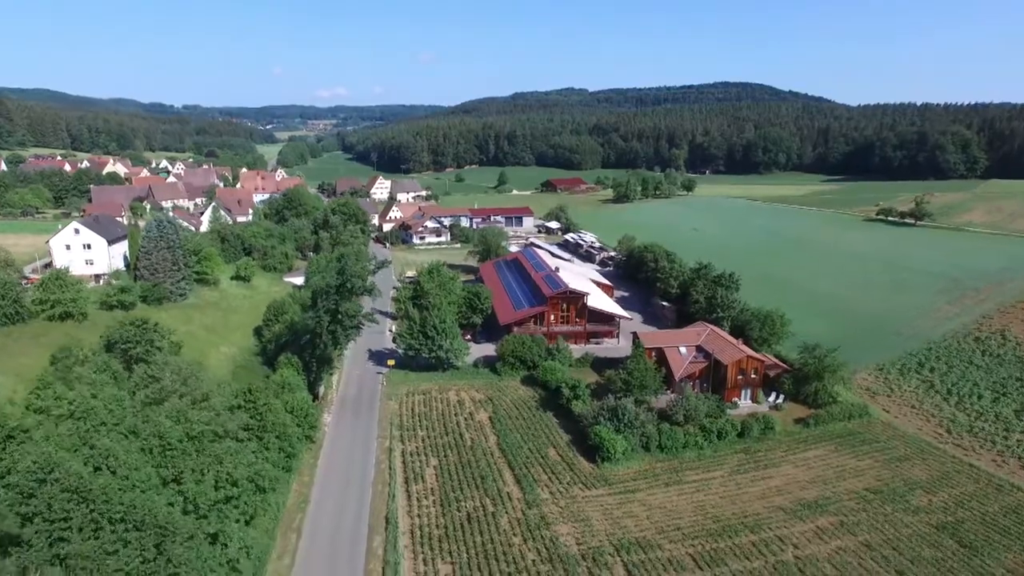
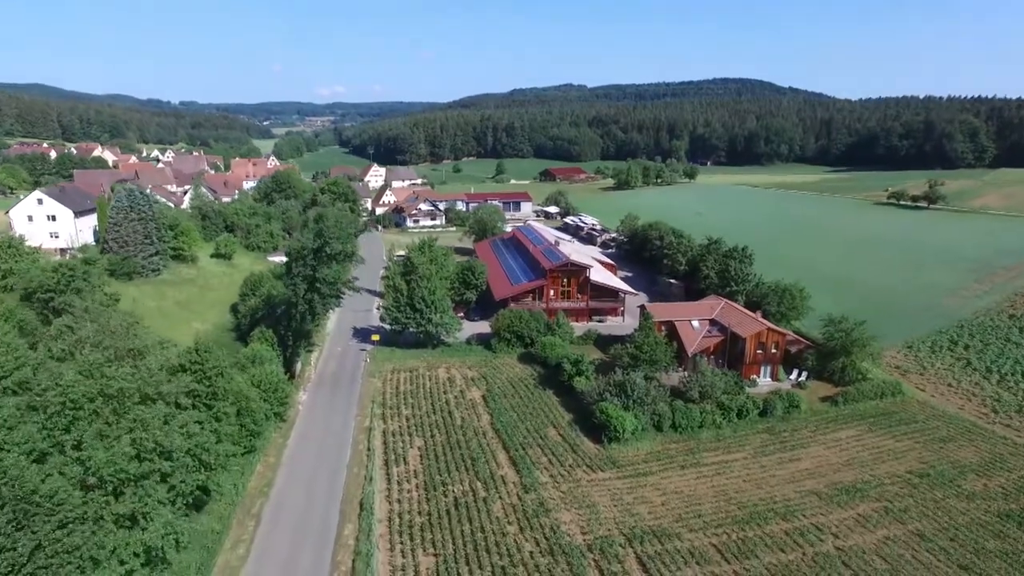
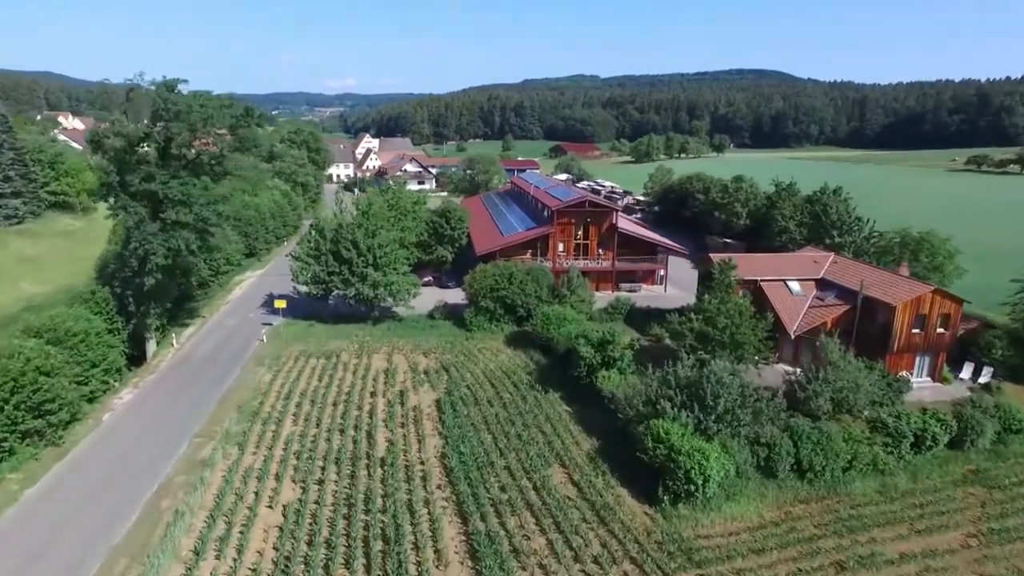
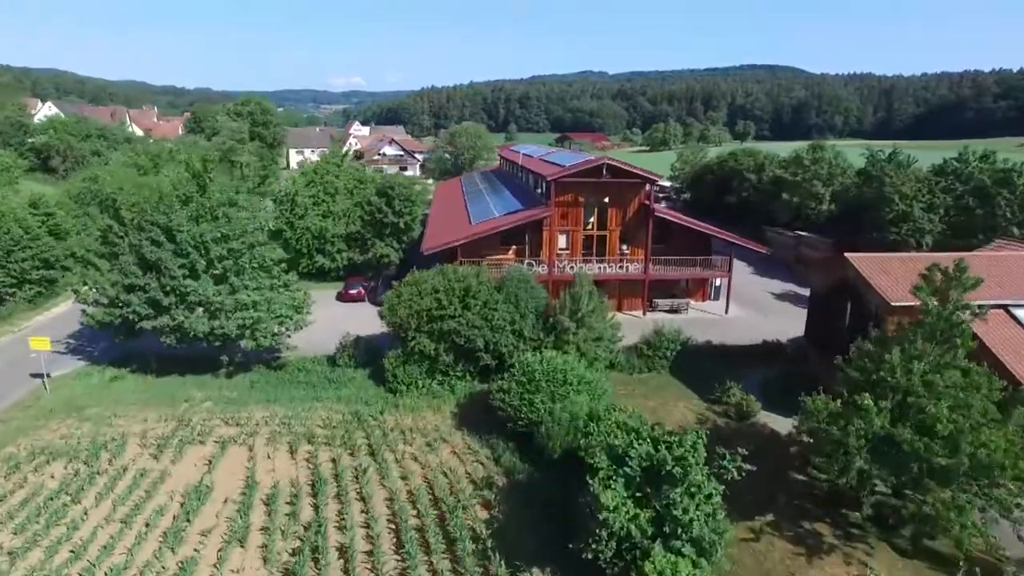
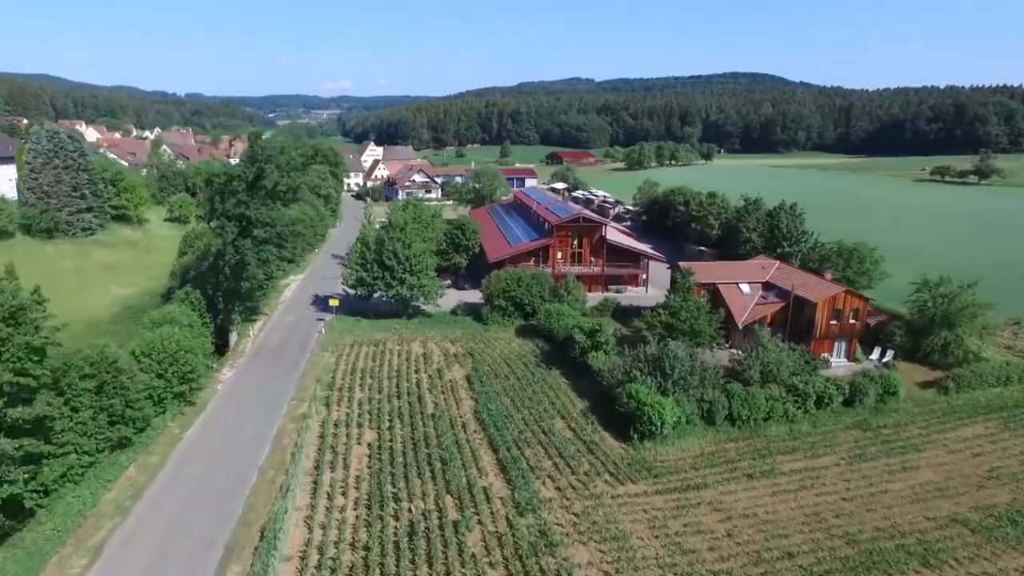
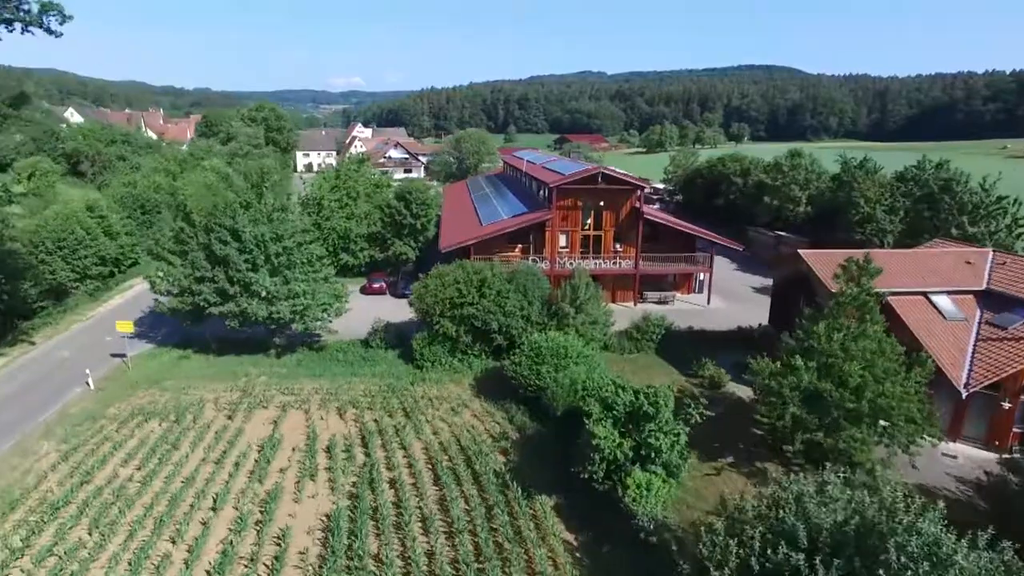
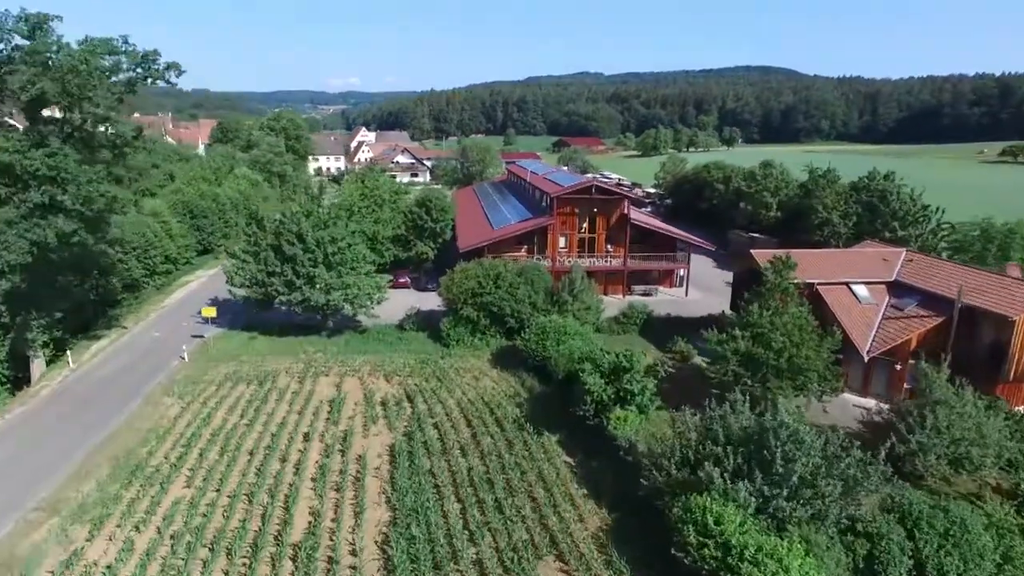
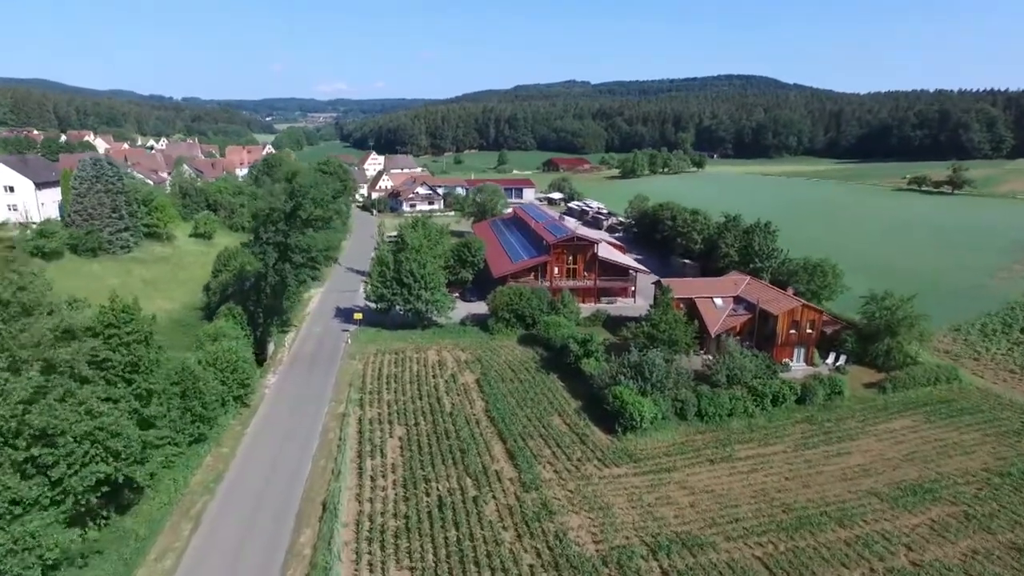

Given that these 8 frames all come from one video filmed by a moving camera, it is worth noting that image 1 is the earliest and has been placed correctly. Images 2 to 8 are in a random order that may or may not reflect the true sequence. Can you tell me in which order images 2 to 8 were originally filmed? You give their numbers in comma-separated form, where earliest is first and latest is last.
2, 8, 5, 3, 7, 6, 4
